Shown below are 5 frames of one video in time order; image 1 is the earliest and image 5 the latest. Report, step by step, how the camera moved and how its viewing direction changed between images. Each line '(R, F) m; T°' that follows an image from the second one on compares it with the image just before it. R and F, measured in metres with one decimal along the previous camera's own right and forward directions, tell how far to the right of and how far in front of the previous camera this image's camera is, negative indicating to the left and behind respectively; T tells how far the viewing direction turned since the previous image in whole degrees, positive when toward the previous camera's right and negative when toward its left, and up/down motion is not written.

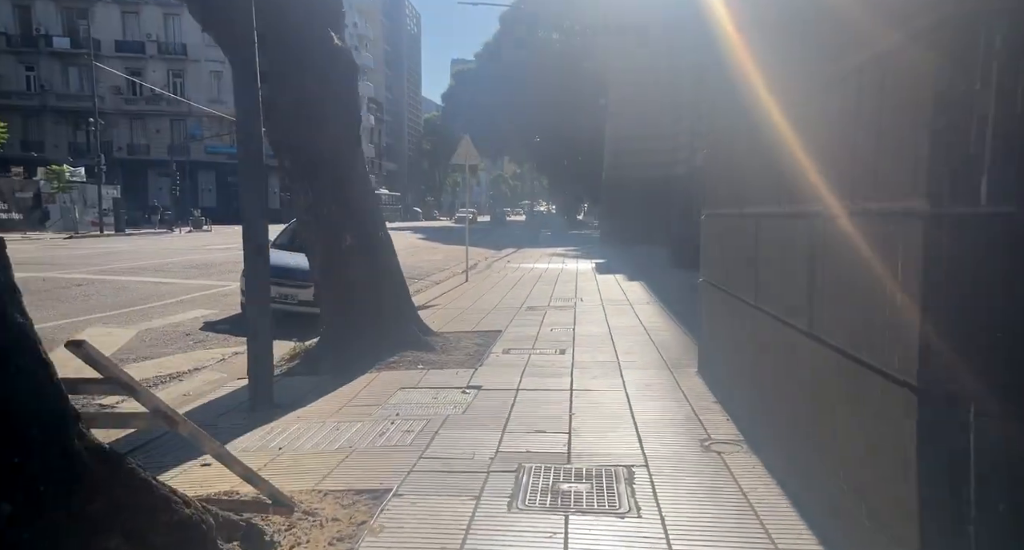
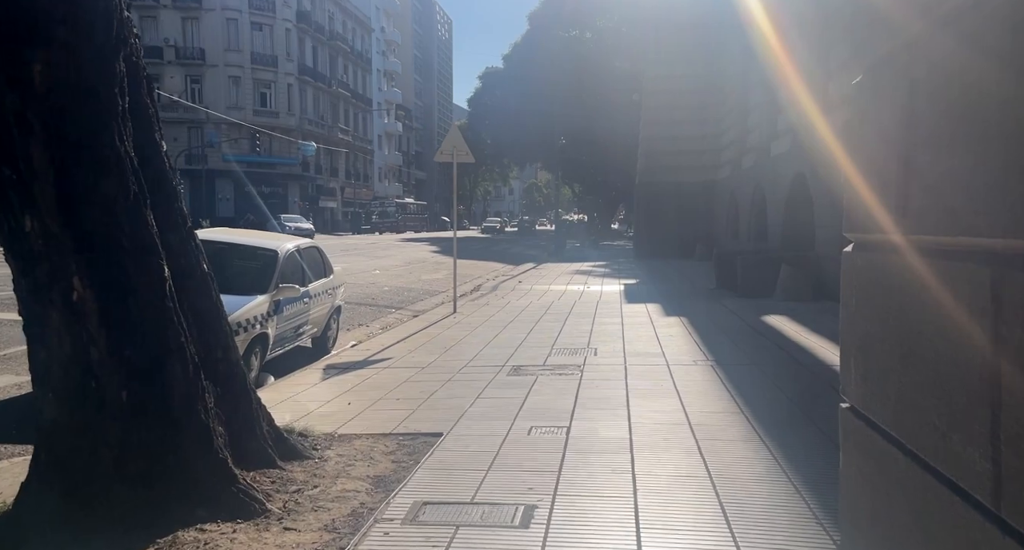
(+0.5, +3.8) m; -2°
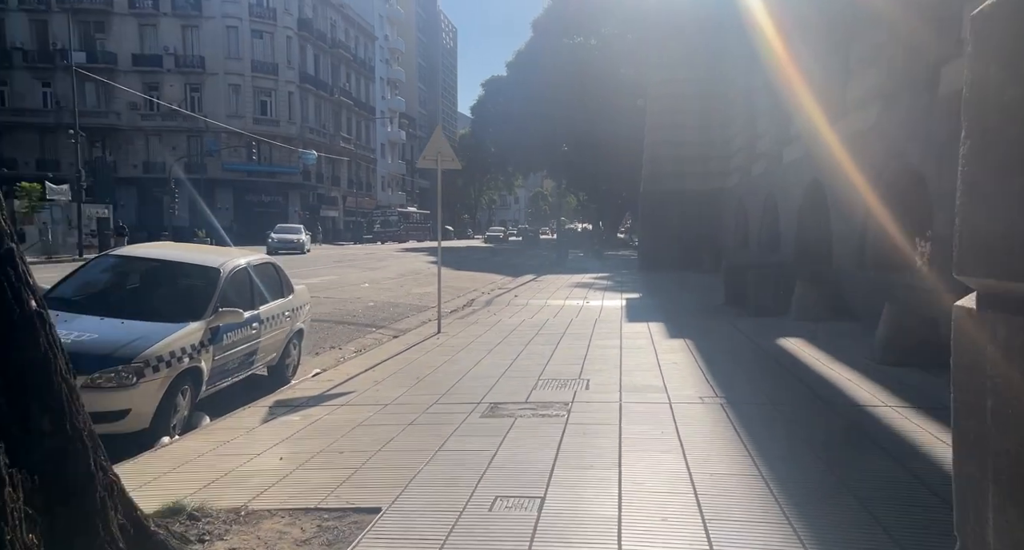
(+0.3, +1.1) m; 0°
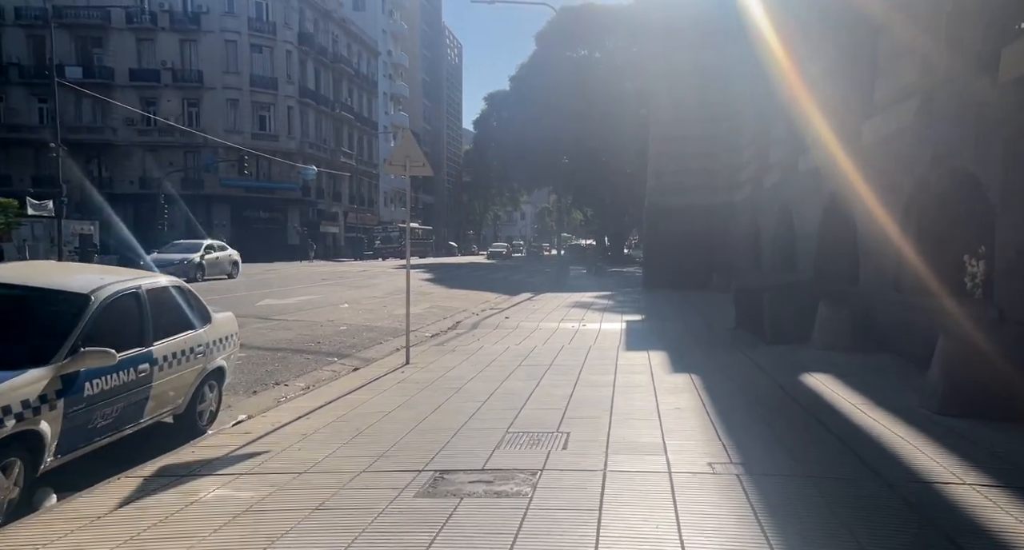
(+0.4, +1.7) m; 0°
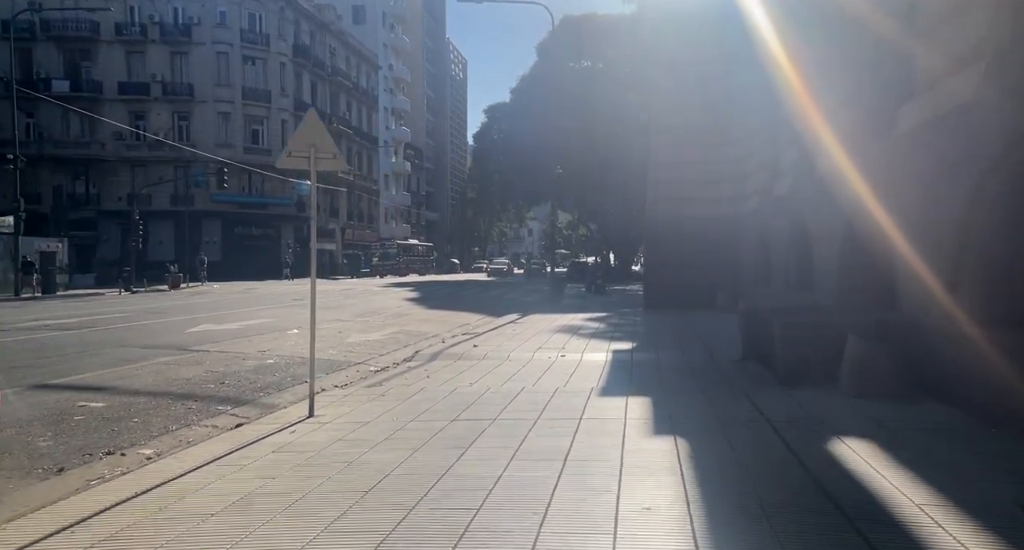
(+0.8, +2.6) m; -1°
